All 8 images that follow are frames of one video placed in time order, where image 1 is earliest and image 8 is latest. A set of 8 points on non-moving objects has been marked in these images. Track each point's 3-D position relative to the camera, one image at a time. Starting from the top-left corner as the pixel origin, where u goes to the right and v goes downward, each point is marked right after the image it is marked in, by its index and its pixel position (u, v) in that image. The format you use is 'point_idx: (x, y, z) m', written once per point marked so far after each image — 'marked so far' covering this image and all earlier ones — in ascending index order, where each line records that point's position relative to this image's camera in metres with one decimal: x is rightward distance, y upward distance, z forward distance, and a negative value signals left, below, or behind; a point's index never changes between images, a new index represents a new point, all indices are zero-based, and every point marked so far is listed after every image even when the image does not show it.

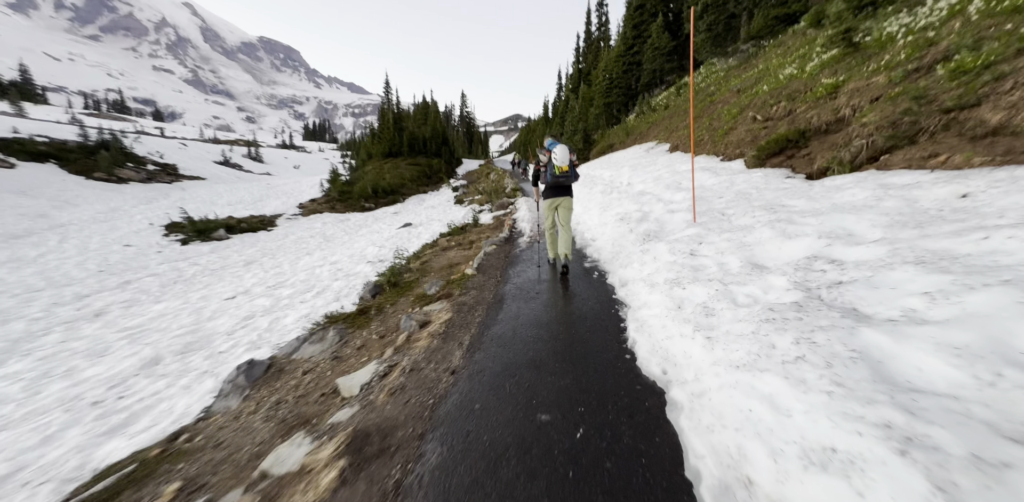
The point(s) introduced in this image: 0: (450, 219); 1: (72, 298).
0: (-2.7, +1.7, +17.3) m
1: (-13.5, -1.5, +12.0) m
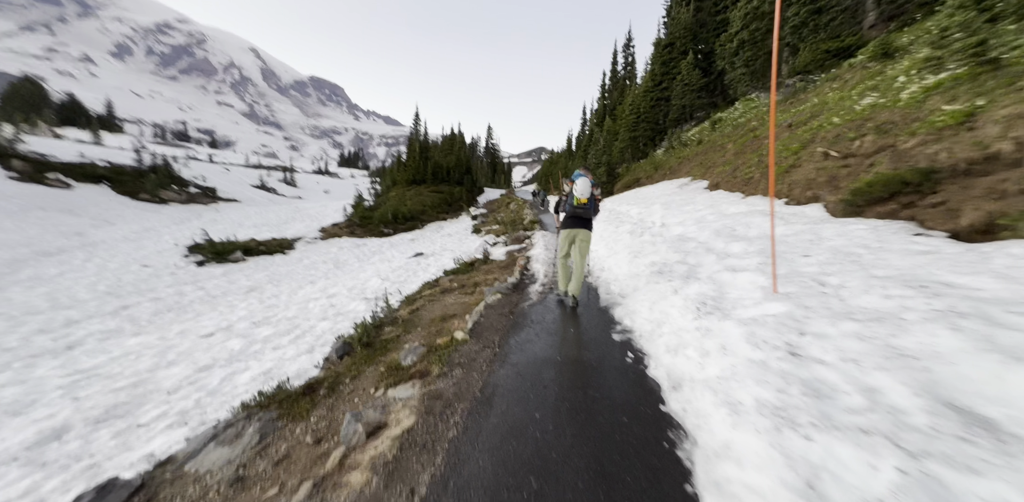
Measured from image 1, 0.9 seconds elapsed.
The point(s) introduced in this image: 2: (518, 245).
0: (-2.1, +0.1, +16.5) m
1: (-13.2, -2.2, +11.4) m
2: (+0.2, +0.1, +13.1) m
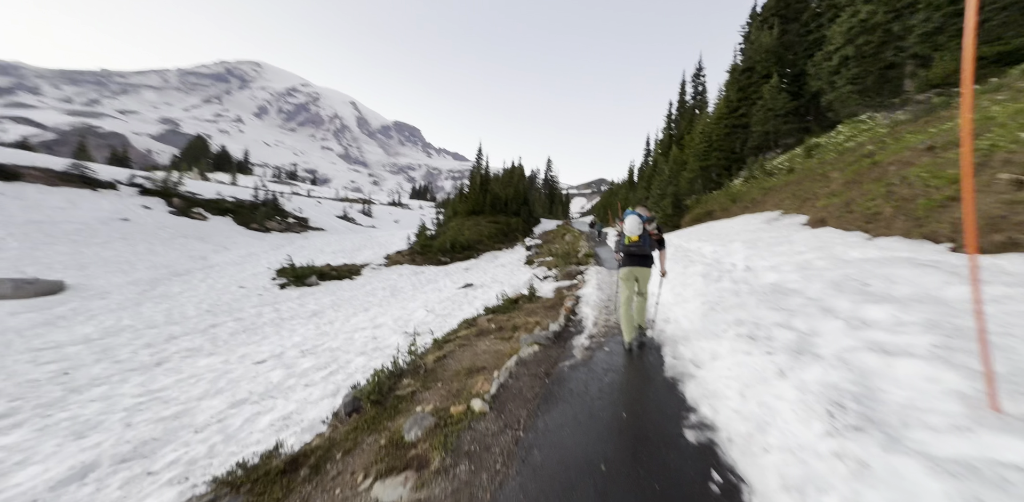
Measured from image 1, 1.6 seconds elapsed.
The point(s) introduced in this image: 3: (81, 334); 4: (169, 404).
0: (+0.2, -1.4, +15.8) m
1: (-11.6, -3.0, +12.4) m
2: (+2.0, -1.1, +12.2) m
3: (-14.5, -3.0, +12.8) m
4: (-6.4, -2.9, +6.8) m
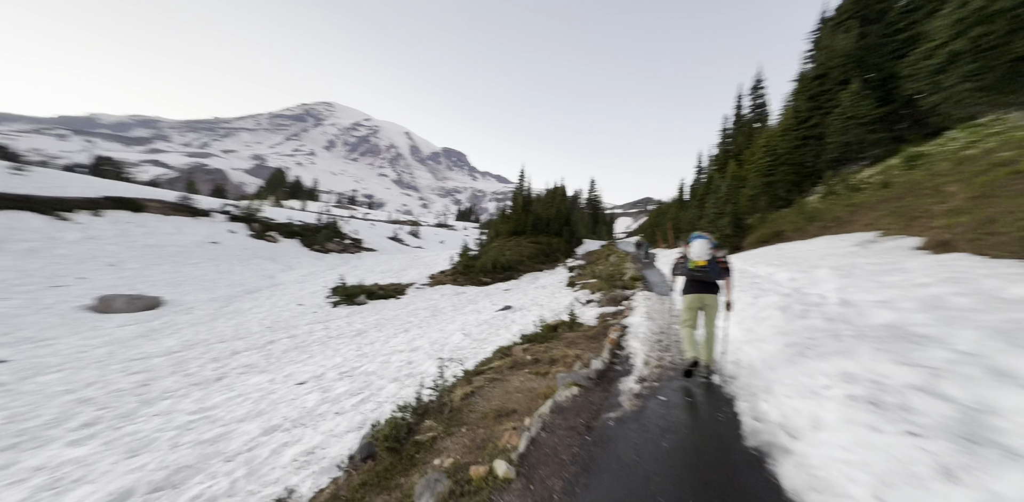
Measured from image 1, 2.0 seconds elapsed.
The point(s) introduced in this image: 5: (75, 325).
0: (+1.9, -2.3, +15.1) m
1: (-10.3, -3.7, +13.0) m
2: (+3.3, -1.8, +11.3) m
3: (-13.1, -3.7, +13.7) m
4: (-5.7, -3.2, +6.9) m
5: (-19.0, -3.4, +16.4) m
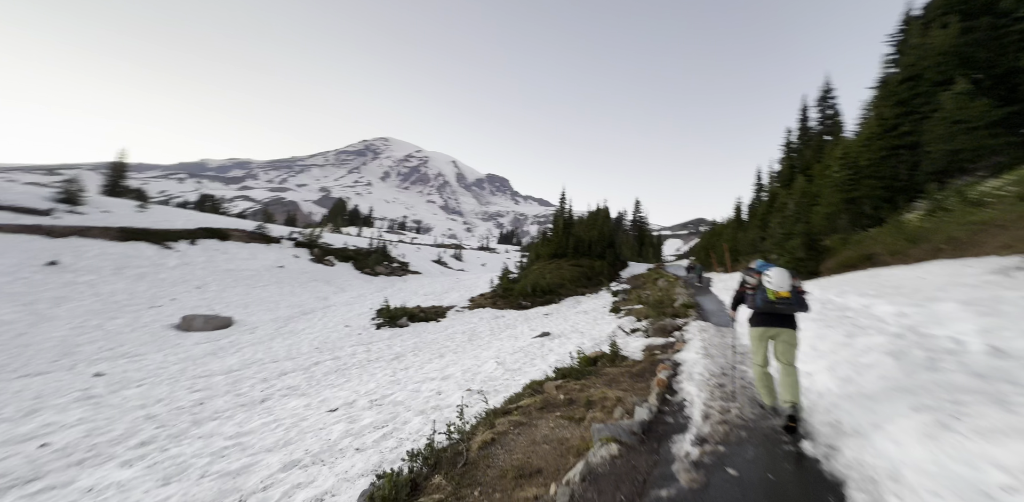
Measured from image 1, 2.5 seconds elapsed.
0: (+3.5, -3.2, +14.1) m
1: (-8.9, -4.5, +13.3) m
2: (+4.3, -2.5, +10.2) m
3: (-11.6, -4.6, +14.4) m
4: (-5.1, -3.7, +6.7) m
5: (-17.2, -4.5, +17.7) m
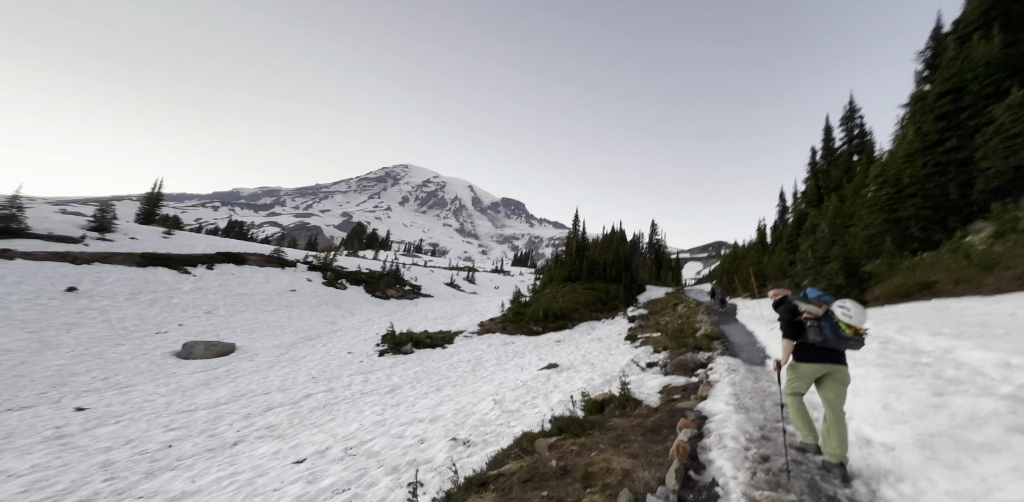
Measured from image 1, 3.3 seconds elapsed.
0: (+3.6, -4.1, +12.7) m
1: (-8.8, -5.4, +12.4) m
2: (+4.3, -3.1, +8.8) m
3: (-11.5, -5.5, +13.5) m
4: (-5.3, -4.1, +5.7) m
5: (-17.0, -5.6, +17.1) m
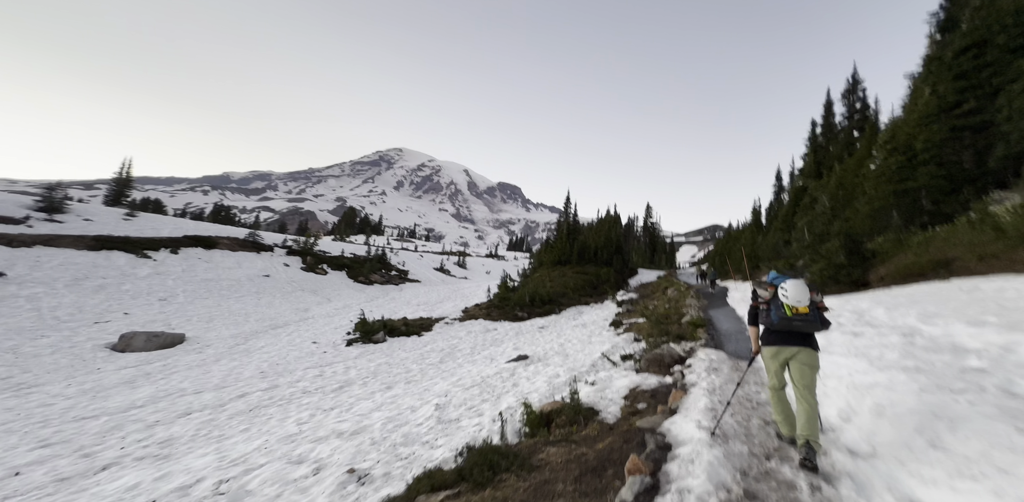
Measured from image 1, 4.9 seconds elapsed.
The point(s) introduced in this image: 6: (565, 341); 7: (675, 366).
0: (+2.3, -3.4, +11.2) m
1: (-10.1, -4.8, +10.7) m
2: (+3.0, -2.6, +7.3) m
3: (-12.8, -4.9, +11.9) m
4: (-6.5, -3.8, +4.1) m
5: (-18.3, -4.9, +15.3) m
6: (+2.6, -4.5, +18.4) m
7: (+3.7, -2.6, +8.3) m
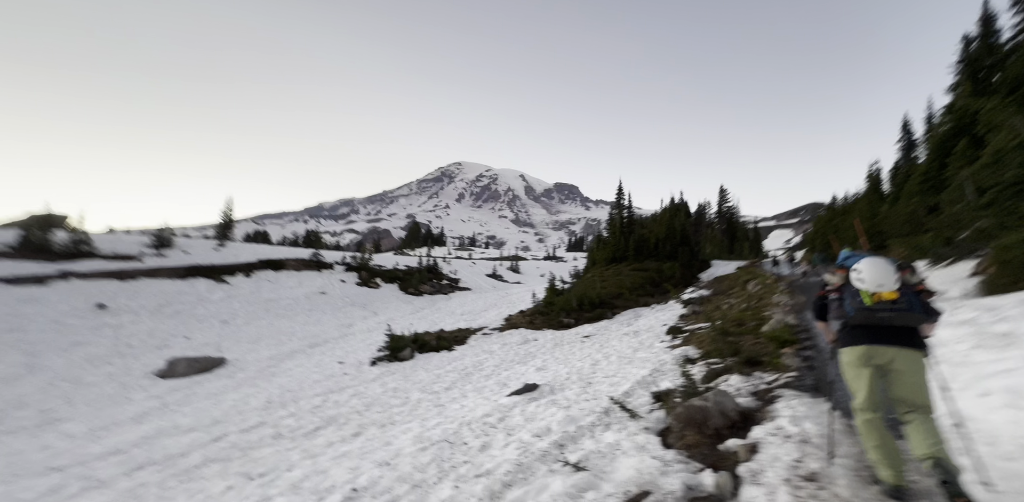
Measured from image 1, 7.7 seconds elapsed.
0: (+2.0, -3.2, +7.8) m
1: (-10.2, -5.5, +9.5) m
2: (+1.9, -2.4, +3.8) m
3: (-12.5, -5.9, +11.1) m
4: (-7.9, -4.3, +2.3) m
5: (-17.4, -6.3, +15.5) m
6: (+3.7, -4.4, +14.7) m
7: (+2.8, -2.3, +4.7) m
